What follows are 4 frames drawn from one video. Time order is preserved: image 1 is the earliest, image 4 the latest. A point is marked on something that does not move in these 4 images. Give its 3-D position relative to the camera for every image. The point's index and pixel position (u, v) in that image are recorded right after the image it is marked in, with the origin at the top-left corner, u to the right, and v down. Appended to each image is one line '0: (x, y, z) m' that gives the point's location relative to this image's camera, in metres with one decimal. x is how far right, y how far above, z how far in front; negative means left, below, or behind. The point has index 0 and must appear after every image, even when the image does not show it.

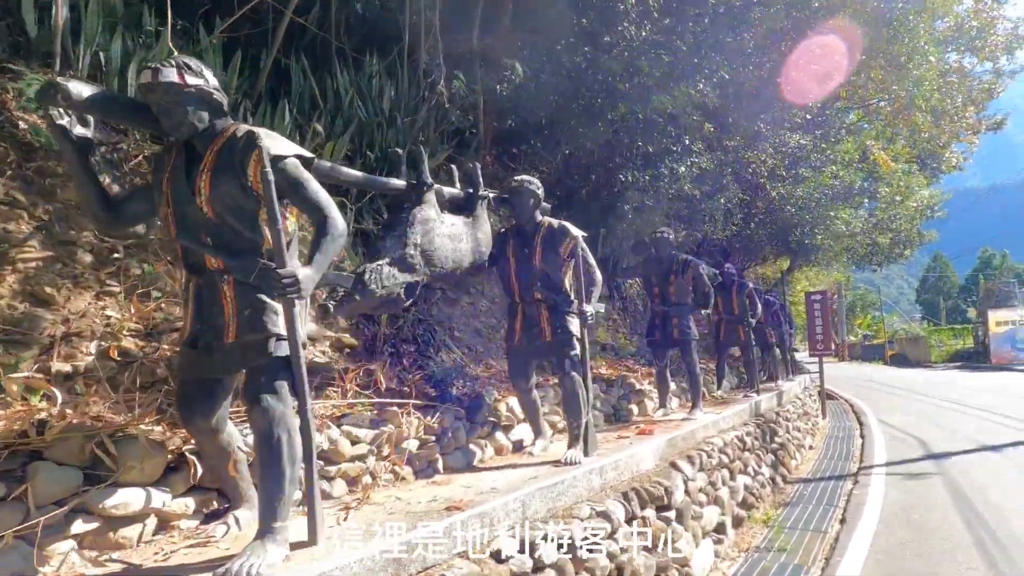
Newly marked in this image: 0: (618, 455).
0: (+0.6, -1.0, +5.2) m
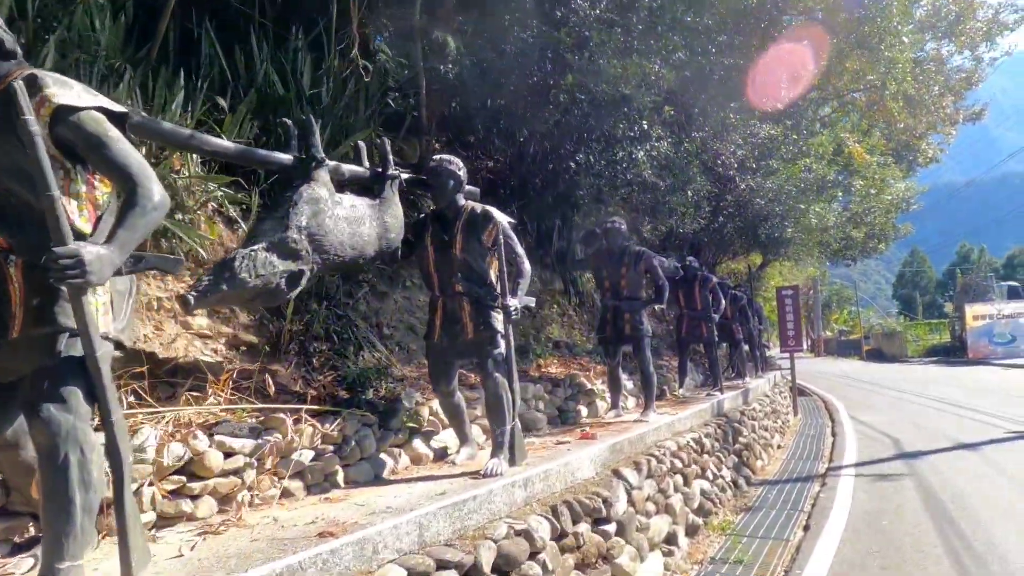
0: (+0.2, -0.9, +4.7) m
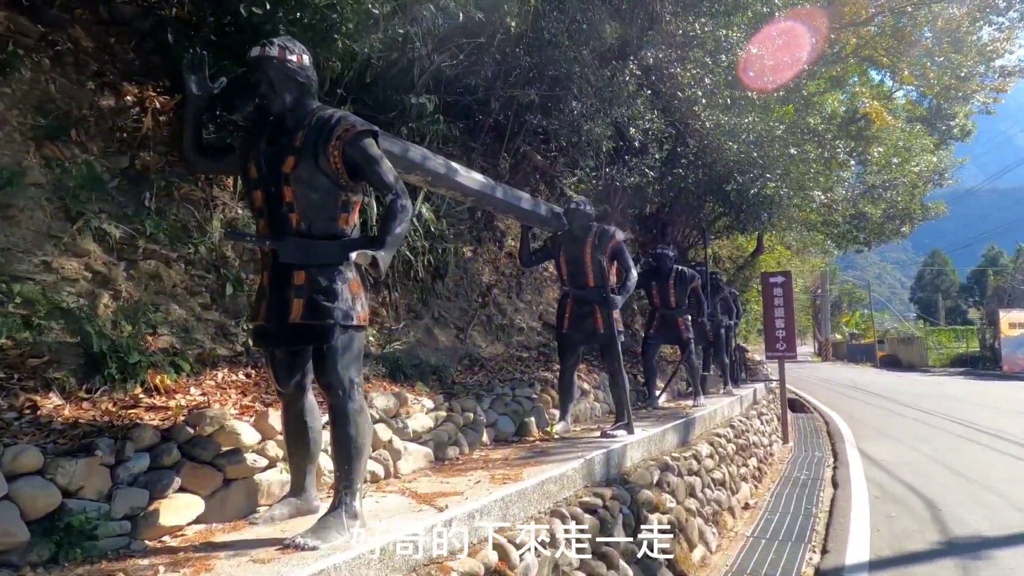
0: (-1.5, -0.6, +0.3) m
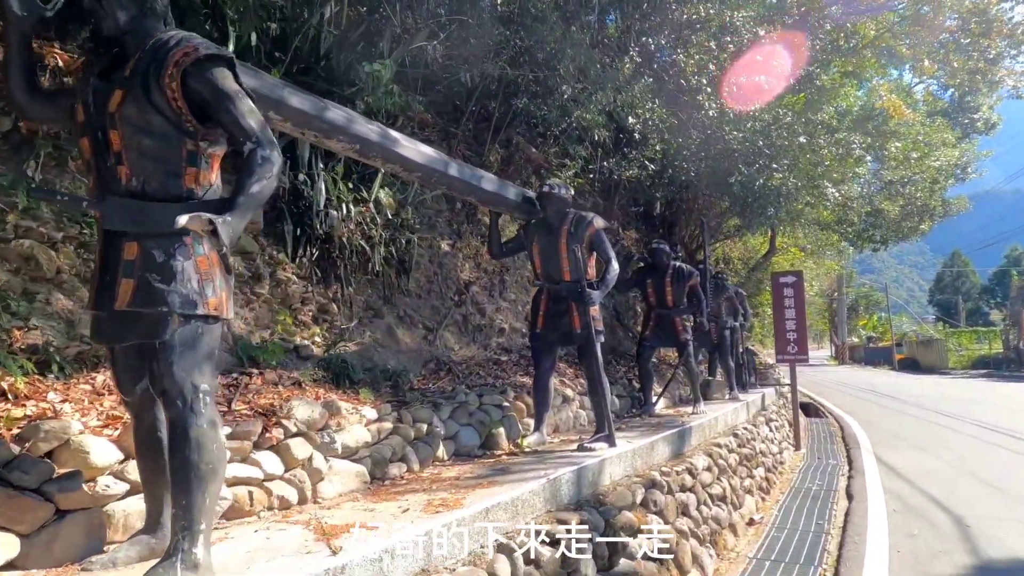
0: (-1.8, -0.6, -0.3) m
